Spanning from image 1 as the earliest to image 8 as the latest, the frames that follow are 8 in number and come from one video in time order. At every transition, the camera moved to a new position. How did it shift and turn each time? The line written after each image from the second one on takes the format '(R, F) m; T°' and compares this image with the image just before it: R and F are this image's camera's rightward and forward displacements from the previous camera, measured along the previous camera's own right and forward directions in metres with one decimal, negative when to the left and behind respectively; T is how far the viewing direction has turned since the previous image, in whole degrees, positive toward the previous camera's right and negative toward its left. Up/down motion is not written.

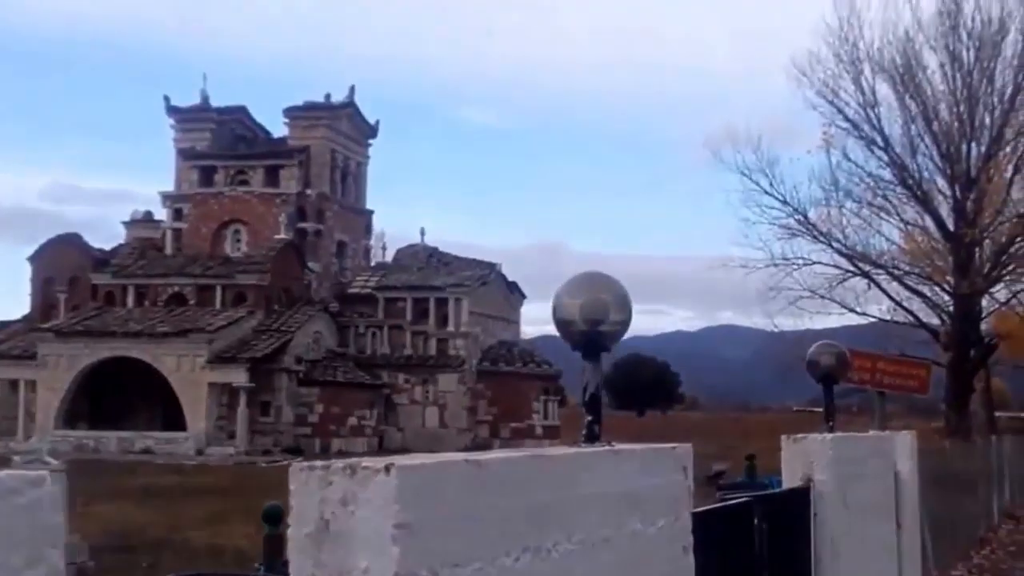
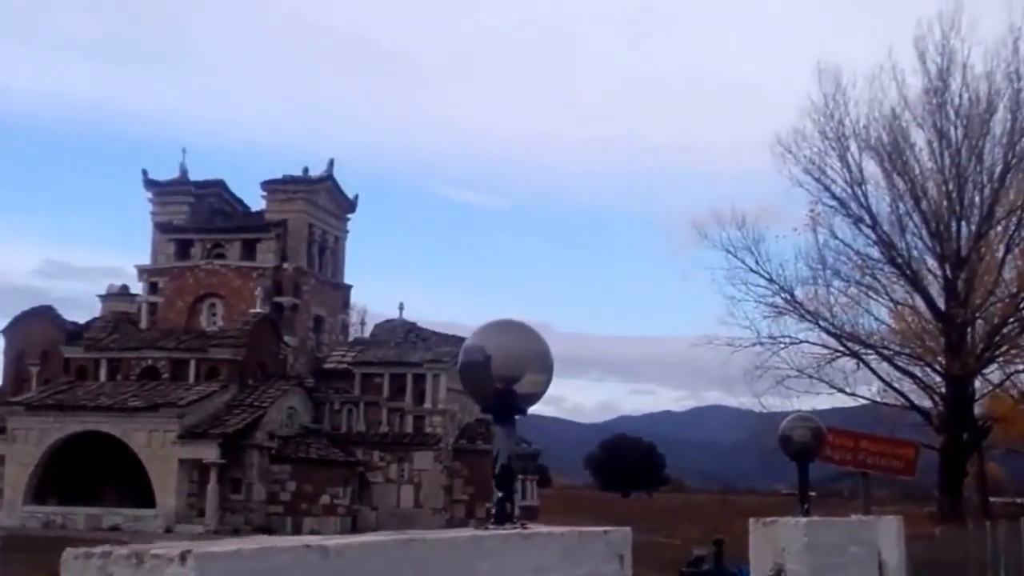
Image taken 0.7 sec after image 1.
(+0.2, +0.5) m; 0°
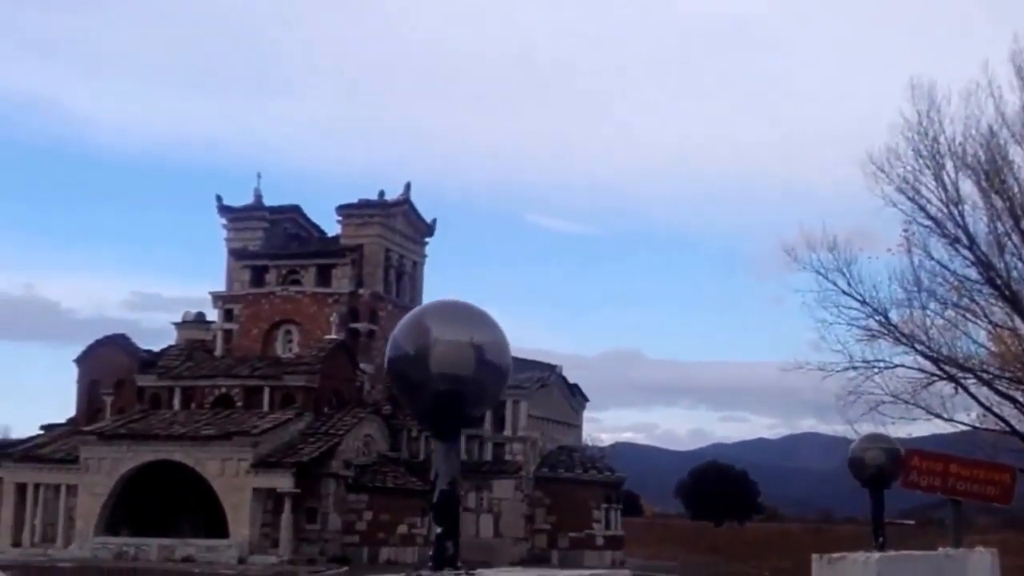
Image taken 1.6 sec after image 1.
(+0.3, +0.9) m; -3°
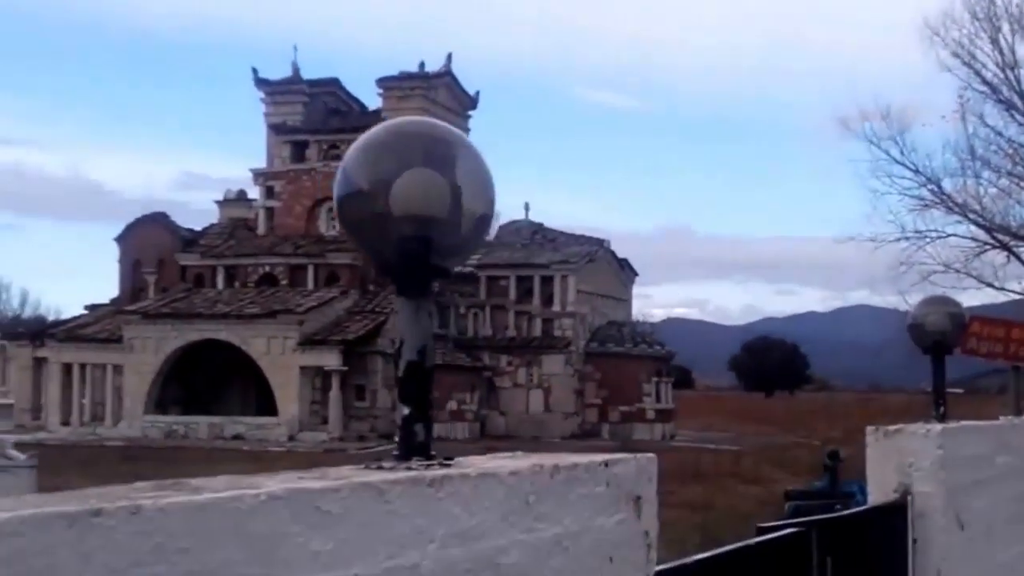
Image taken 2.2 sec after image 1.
(0.0, +0.5) m; -2°
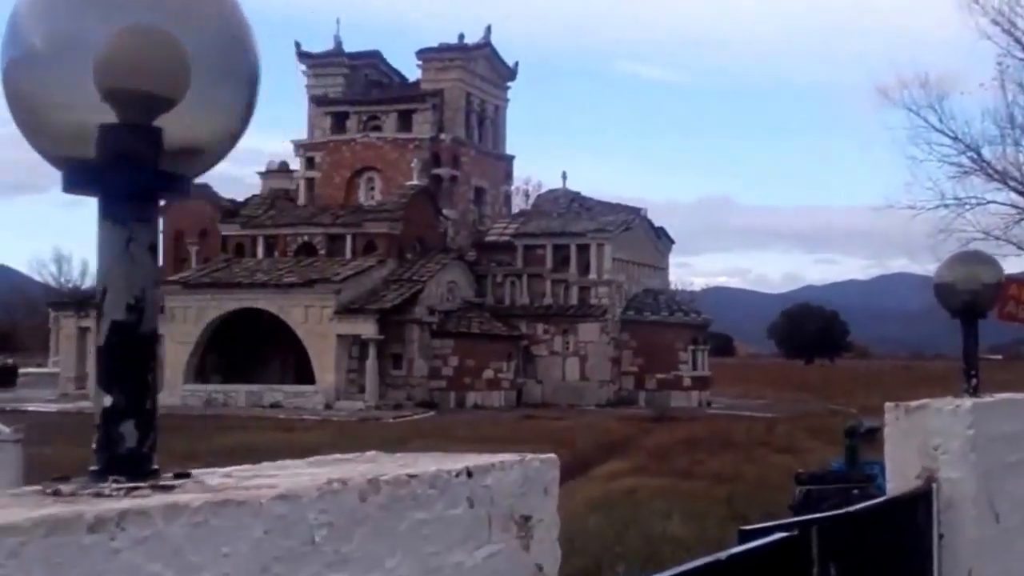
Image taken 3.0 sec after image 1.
(+0.3, -0.1) m; -2°
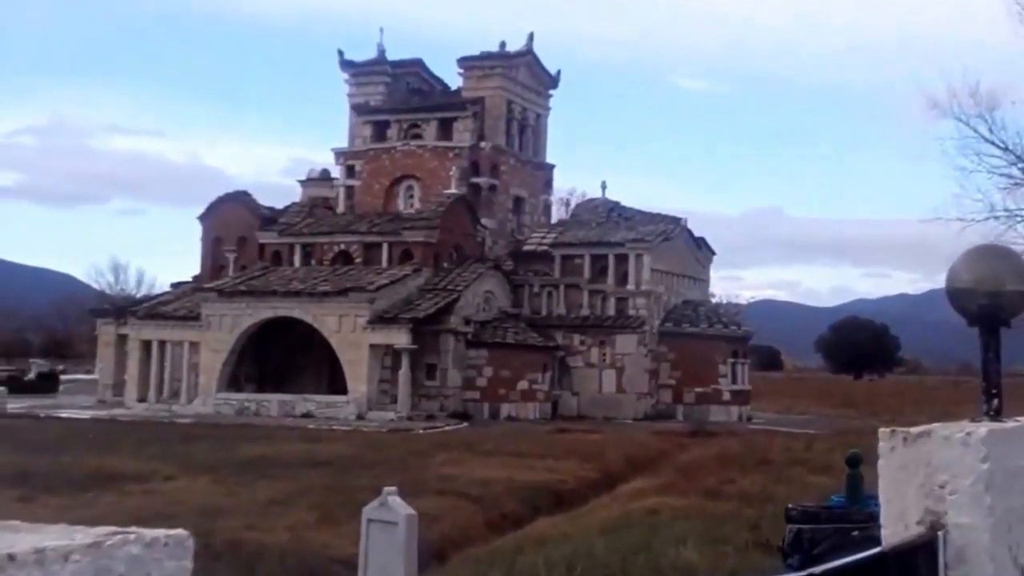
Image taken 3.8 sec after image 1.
(+0.6, +0.3) m; -2°
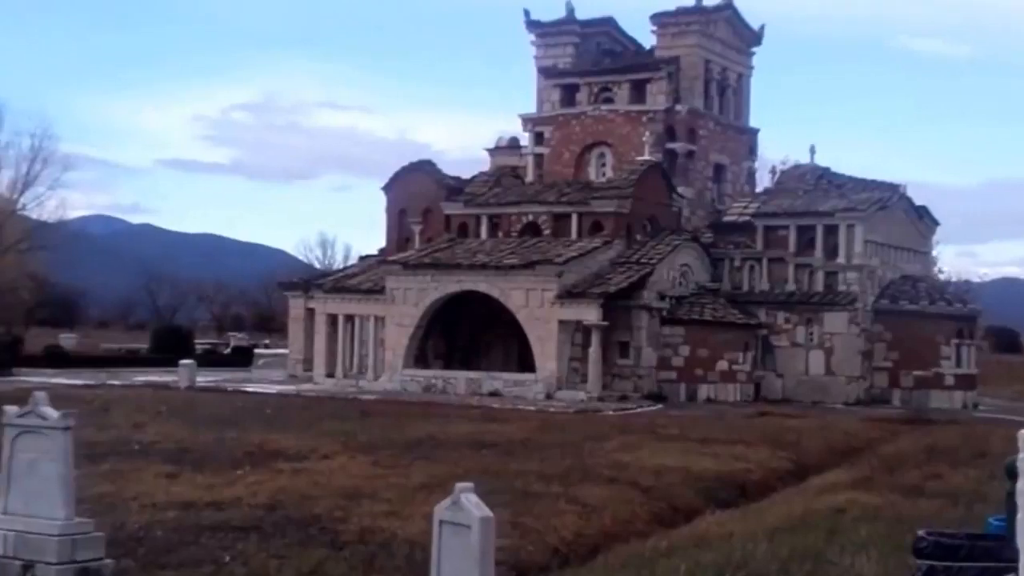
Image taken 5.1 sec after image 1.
(+0.7, +1.8) m; -8°
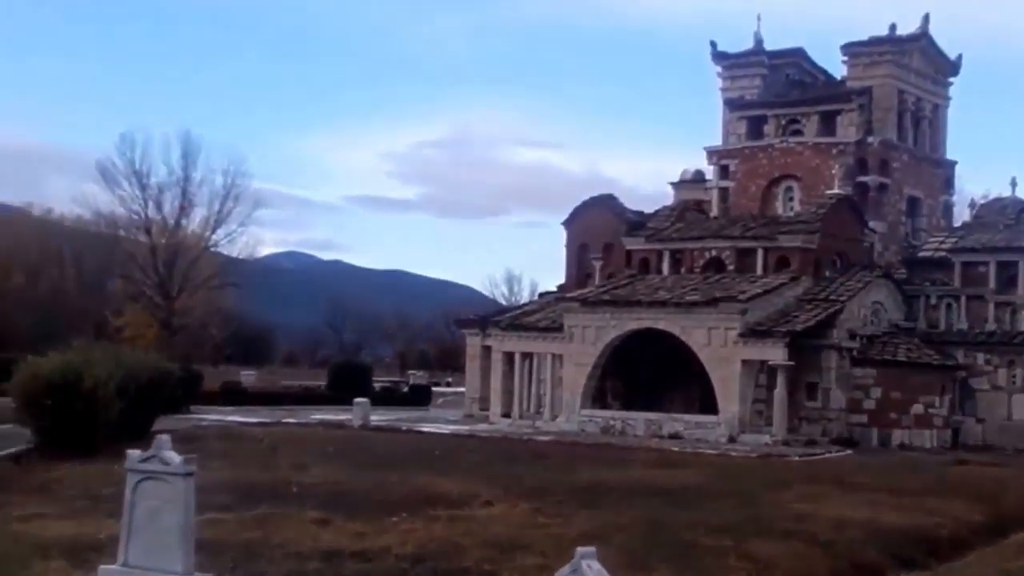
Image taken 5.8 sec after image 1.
(+0.4, +1.1) m; -7°
